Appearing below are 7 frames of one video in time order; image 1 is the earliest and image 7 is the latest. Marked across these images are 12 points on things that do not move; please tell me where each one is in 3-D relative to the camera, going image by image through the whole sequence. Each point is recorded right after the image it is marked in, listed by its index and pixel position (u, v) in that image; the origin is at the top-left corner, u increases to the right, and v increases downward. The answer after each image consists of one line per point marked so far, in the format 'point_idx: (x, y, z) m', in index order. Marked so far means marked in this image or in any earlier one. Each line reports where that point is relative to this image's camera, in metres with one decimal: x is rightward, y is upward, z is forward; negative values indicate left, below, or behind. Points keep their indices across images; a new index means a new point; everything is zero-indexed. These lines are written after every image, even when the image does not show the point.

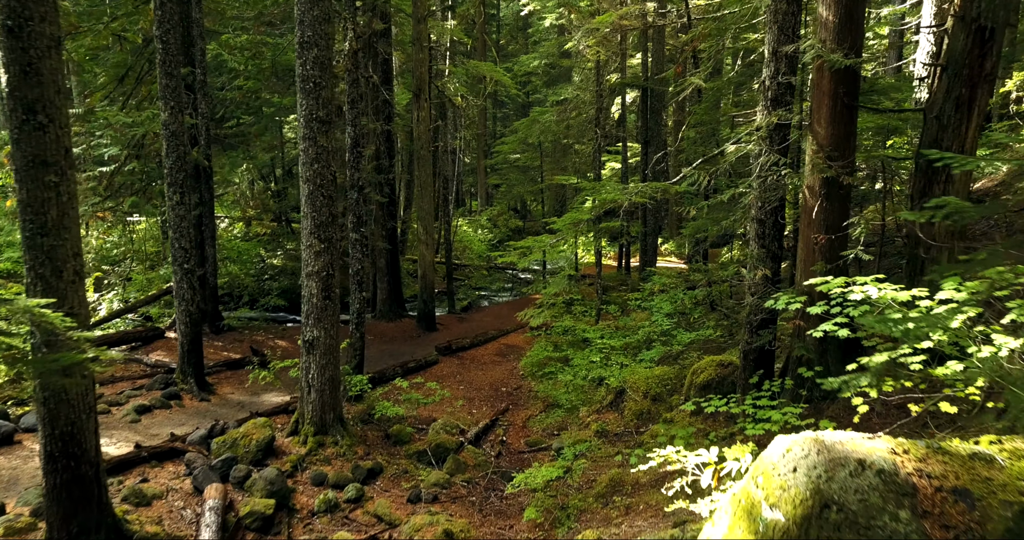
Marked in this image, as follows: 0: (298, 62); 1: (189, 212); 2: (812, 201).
0: (-3.1, +3.0, +7.2) m
1: (-6.0, +1.1, +9.3) m
2: (+3.5, +0.8, +5.8) m
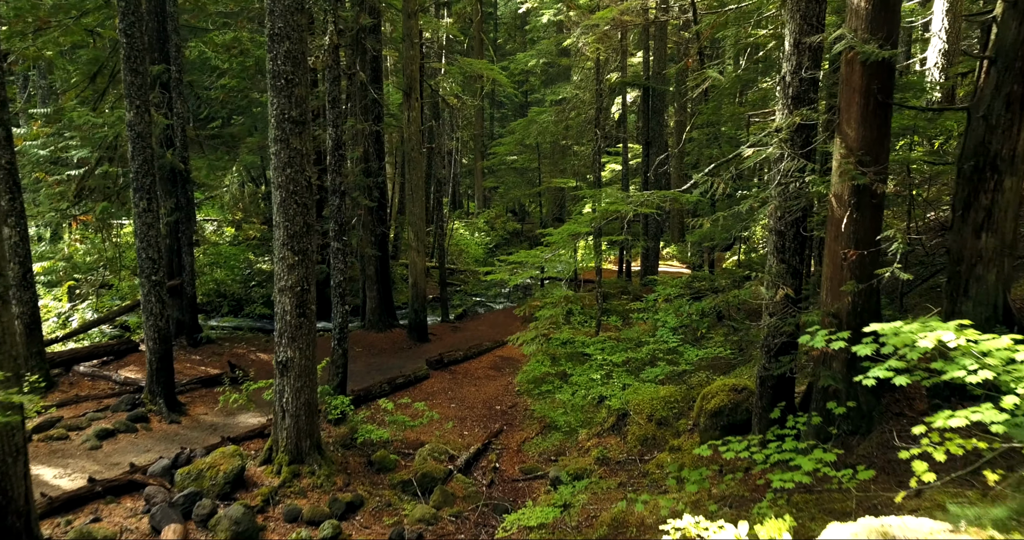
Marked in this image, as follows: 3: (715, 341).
0: (-3.2, +2.8, +6.6) m
1: (-6.1, +0.9, +8.6) m
2: (+3.4, +0.6, +5.1) m
3: (+3.7, -1.3, +9.0) m
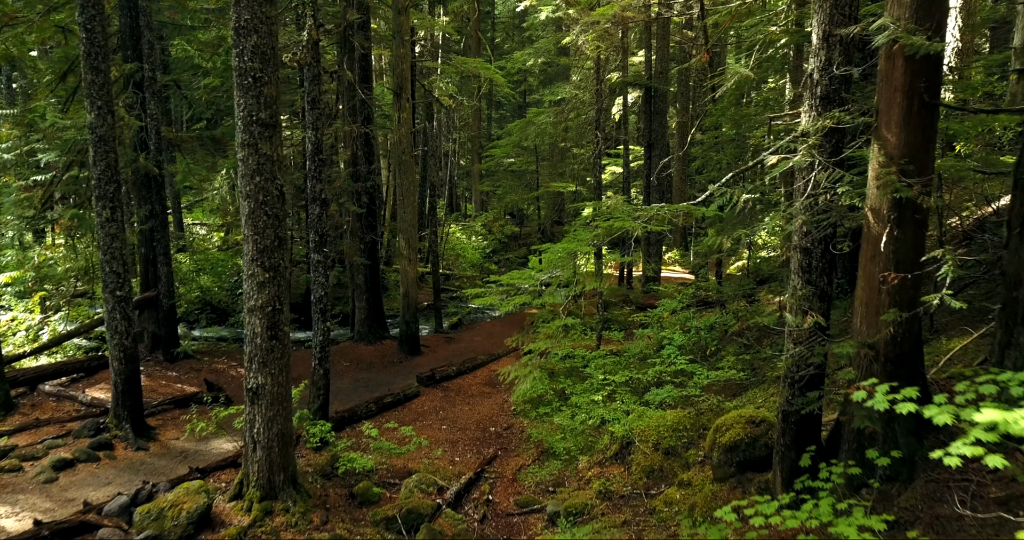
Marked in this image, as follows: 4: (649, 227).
0: (-3.3, +2.6, +5.9) m
1: (-6.2, +0.6, +8.0) m
2: (+3.3, +0.4, +4.5) m
3: (+3.6, -1.5, +8.4) m
4: (+1.9, +0.5, +6.6) m
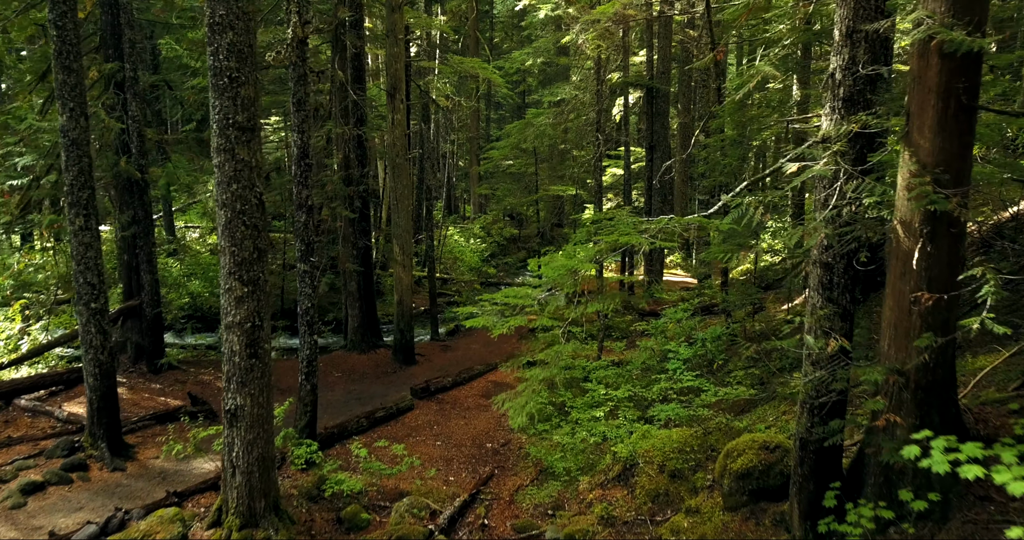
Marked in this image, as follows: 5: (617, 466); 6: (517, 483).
0: (-3.4, +2.4, +5.5) m
1: (-6.2, +0.5, +7.5) m
2: (+3.3, +0.2, +4.1) m
3: (+3.5, -1.7, +8.0) m
4: (+1.9, +0.3, +6.2) m
5: (+1.5, -2.9, +7.3) m
6: (+0.1, -3.4, +7.9) m
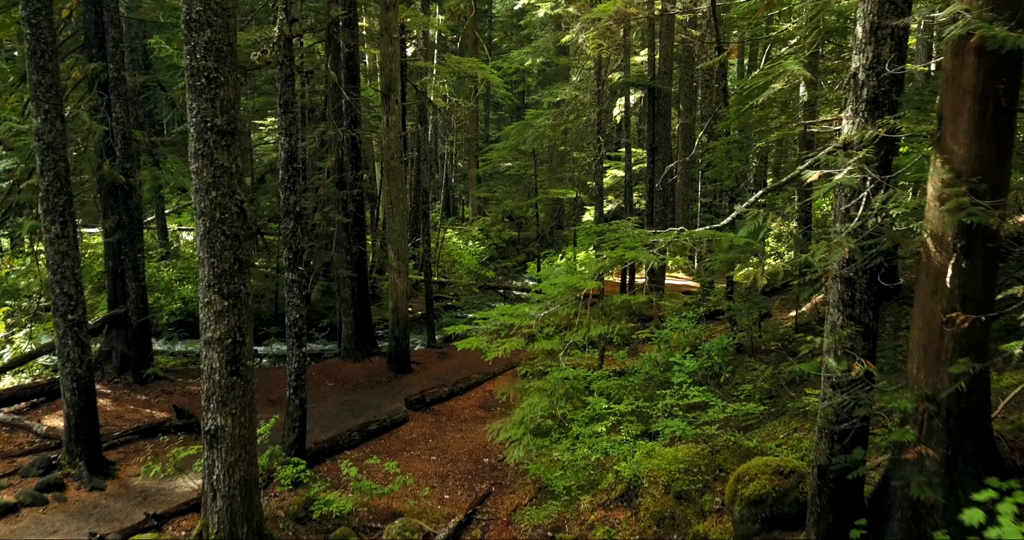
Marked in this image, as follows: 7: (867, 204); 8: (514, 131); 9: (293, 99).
0: (-3.4, +2.3, +5.2) m
1: (-6.3, +0.3, +7.2) m
2: (+3.2, +0.1, +3.7) m
3: (+3.5, -1.8, +7.6) m
4: (+1.8, +0.2, +5.9) m
5: (+1.5, -3.0, +6.9) m
6: (0.0, -3.5, +7.5) m
7: (+2.9, +0.5, +4.0) m
8: (+0.1, +5.1, +18.2) m
9: (-3.3, +2.6, +7.6) m
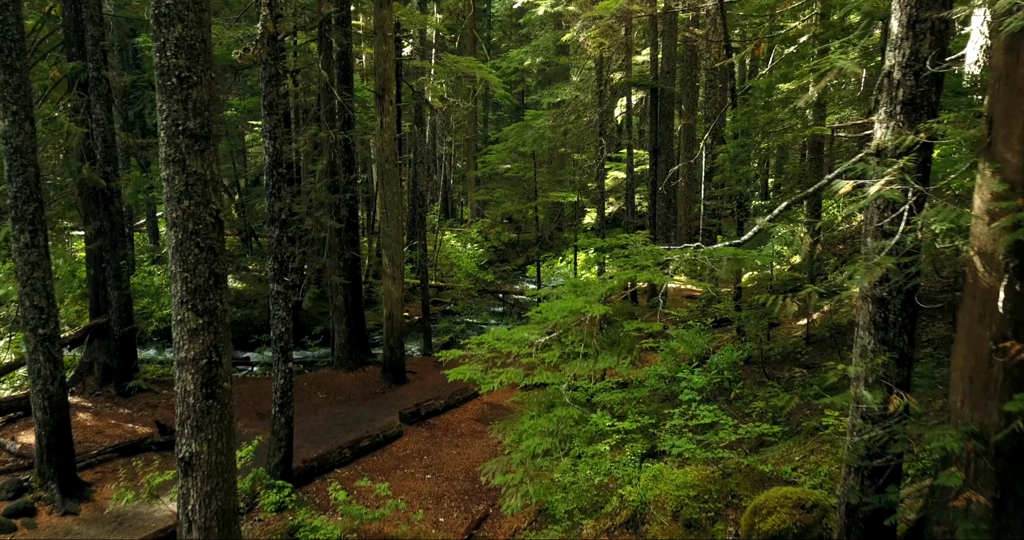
0: (-3.4, +2.1, +4.7) m
1: (-6.3, +0.2, +6.8) m
2: (+3.2, -0.1, +3.3) m
3: (+3.5, -2.0, +7.2) m
4: (+1.8, 0.0, +5.5) m
5: (+1.5, -3.2, +6.5) m
6: (0.0, -3.7, +7.1) m
7: (+2.8, +0.4, +3.6) m
8: (+0.1, +4.9, +17.8) m
9: (-3.4, +2.5, +7.2) m
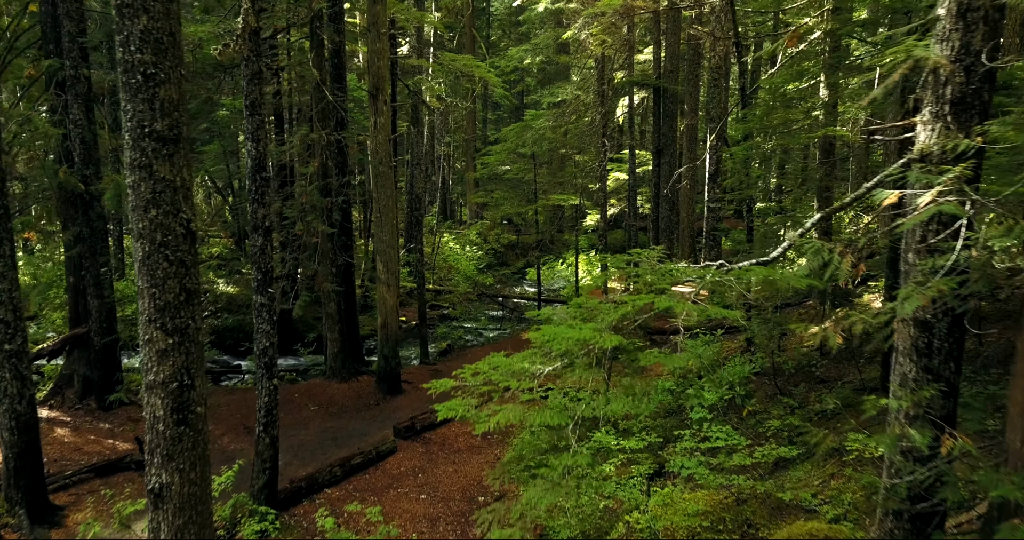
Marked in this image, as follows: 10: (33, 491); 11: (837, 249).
0: (-3.4, +2.0, +4.3) m
1: (-6.3, 0.0, +6.4) m
2: (+3.2, -0.2, +2.9) m
3: (+3.5, -2.1, +6.8) m
4: (+1.8, -0.1, +5.1) m
5: (+1.5, -3.3, +6.1) m
6: (0.0, -3.8, +6.7) m
7: (+2.8, +0.2, +3.2) m
8: (0.0, +4.8, +17.4) m
9: (-3.4, +2.3, +6.8) m
10: (-6.3, -2.9, +6.6) m
11: (+2.7, +0.2, +4.3) m
